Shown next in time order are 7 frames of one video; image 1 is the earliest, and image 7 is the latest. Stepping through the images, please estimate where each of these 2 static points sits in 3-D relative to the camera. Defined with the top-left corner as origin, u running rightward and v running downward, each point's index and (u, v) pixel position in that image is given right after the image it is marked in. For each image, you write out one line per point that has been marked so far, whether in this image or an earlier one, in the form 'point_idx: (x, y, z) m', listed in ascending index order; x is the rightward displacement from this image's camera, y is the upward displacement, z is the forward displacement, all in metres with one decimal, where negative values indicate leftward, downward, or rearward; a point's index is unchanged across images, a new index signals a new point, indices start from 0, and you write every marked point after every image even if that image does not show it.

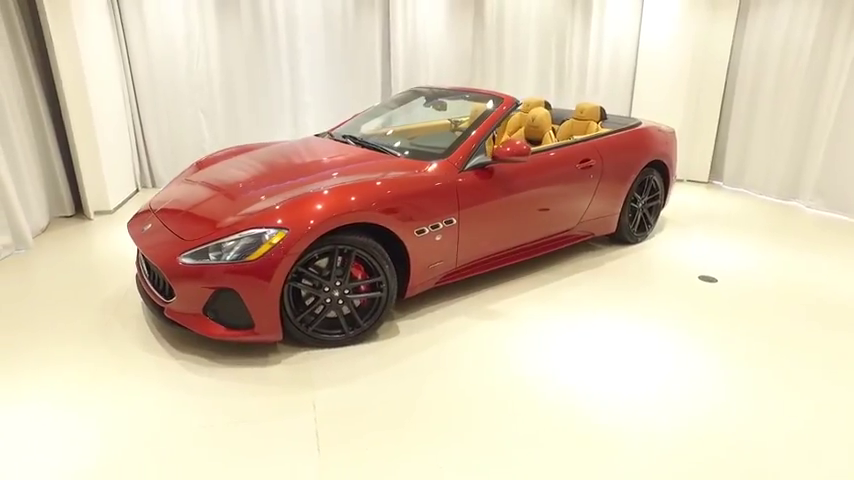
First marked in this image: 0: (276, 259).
0: (-0.6, -0.1, +2.2) m
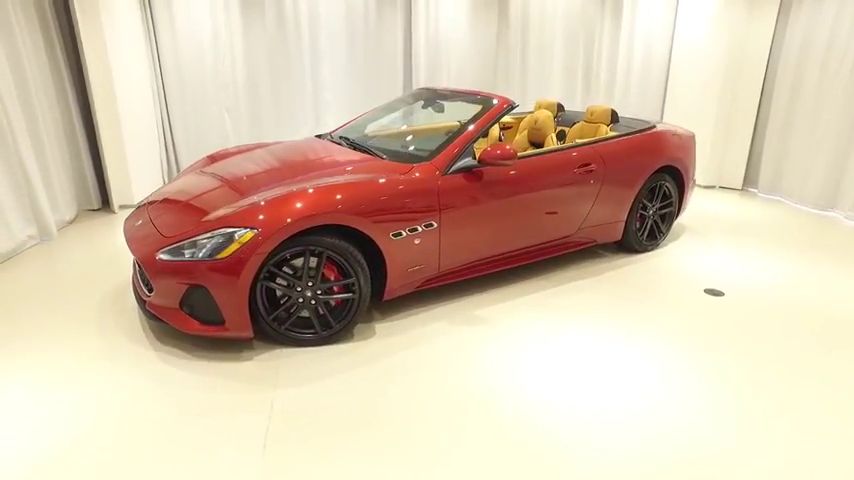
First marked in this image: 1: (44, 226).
0: (-0.7, -0.1, +2.3) m
1: (-2.4, +0.1, +3.6) m
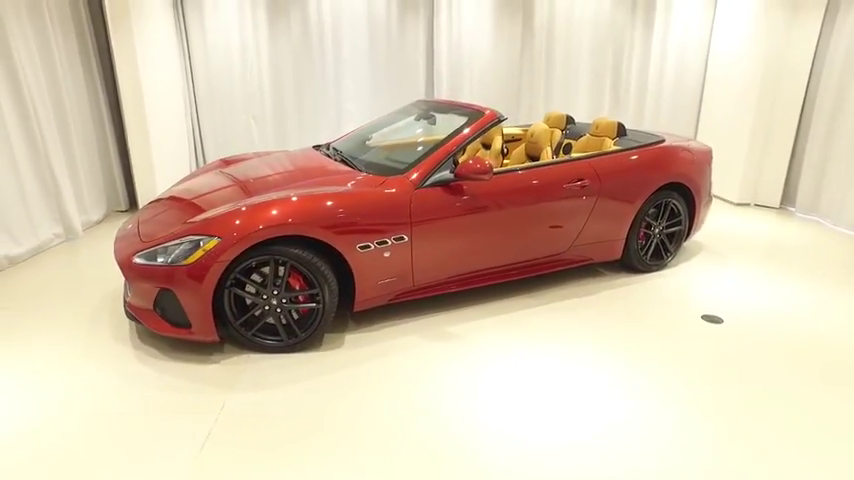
0: (-0.9, -0.1, +2.3) m
1: (-2.4, +0.1, +3.8) m
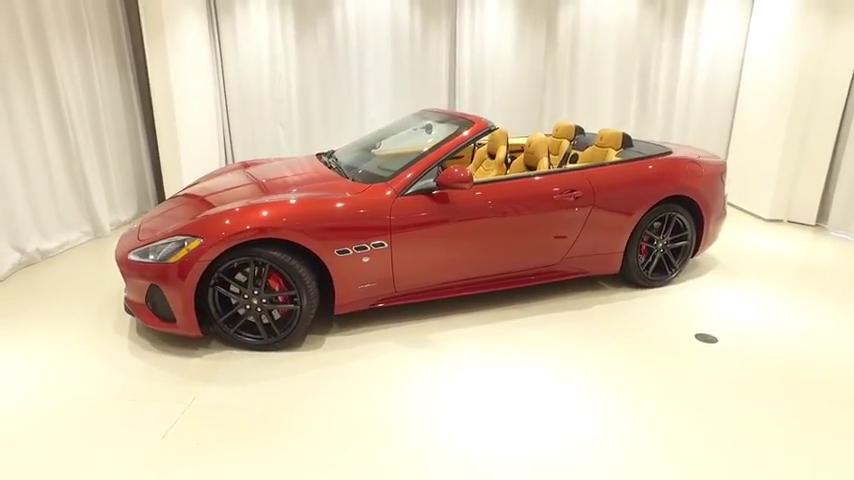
0: (-1.0, -0.1, +2.5) m
1: (-2.3, +0.1, +4.1) m
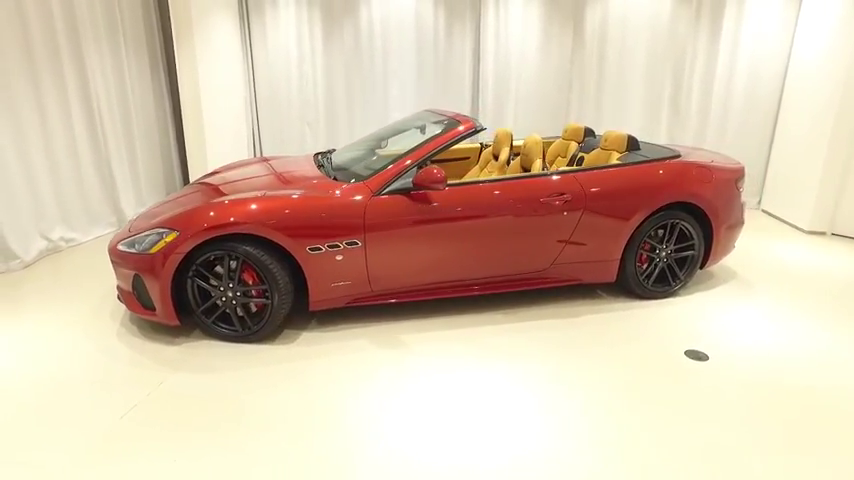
0: (-1.1, -0.1, +2.6) m
1: (-2.3, +0.2, +4.3) m
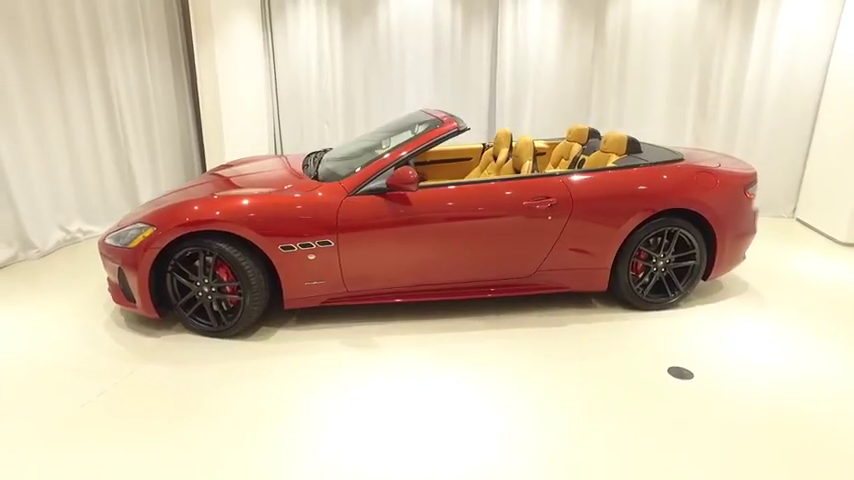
0: (-1.3, 0.0, +2.6) m
1: (-2.2, +0.2, +4.5) m
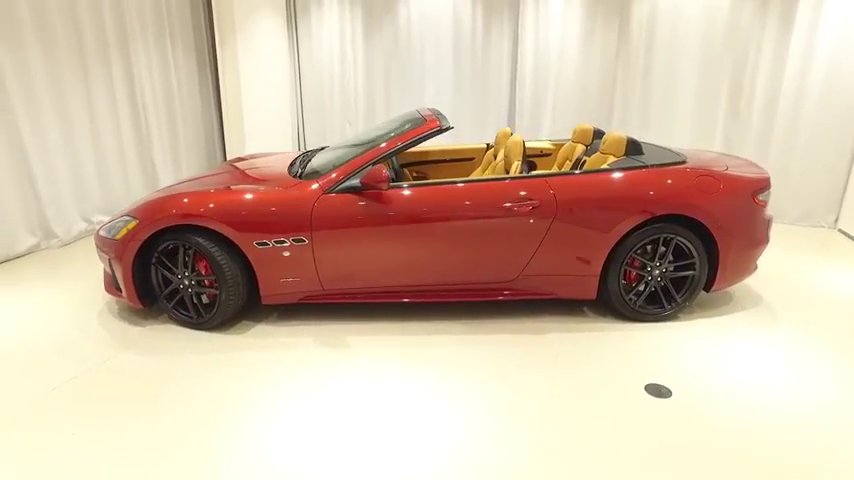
0: (-1.4, 0.0, +2.7) m
1: (-2.1, +0.3, +4.7) m
